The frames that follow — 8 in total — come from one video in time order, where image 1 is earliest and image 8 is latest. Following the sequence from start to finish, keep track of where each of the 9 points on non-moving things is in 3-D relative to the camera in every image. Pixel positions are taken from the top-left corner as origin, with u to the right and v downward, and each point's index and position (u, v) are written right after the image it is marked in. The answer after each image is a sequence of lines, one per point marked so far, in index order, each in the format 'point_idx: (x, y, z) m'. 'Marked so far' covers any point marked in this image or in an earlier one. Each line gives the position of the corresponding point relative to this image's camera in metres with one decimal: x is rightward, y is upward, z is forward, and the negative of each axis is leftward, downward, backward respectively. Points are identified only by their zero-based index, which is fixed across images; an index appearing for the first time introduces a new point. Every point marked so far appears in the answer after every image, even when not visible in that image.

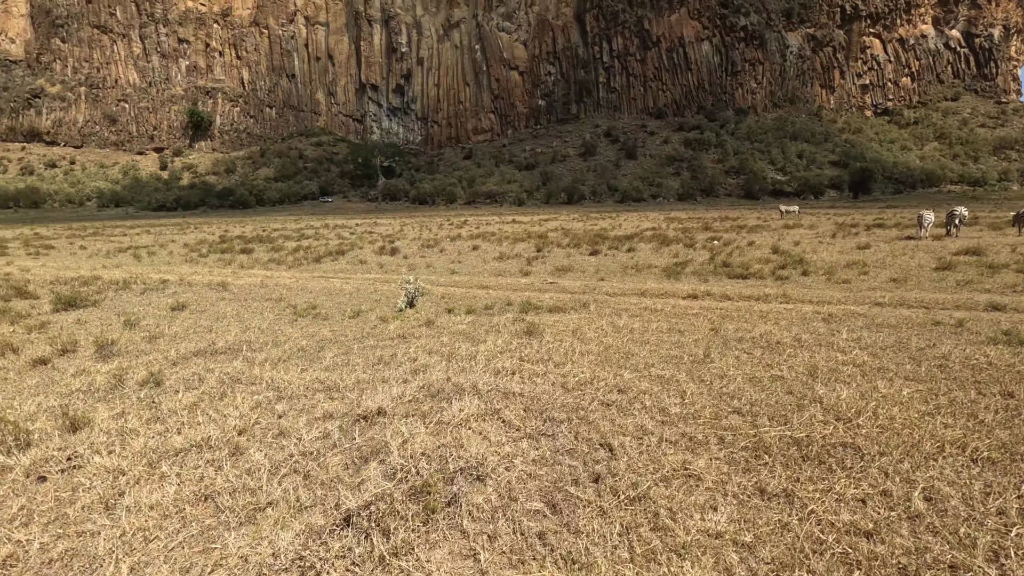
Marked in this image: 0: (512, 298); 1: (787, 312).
0: (0.0, -0.2, +10.3) m
1: (+4.3, -0.4, +8.5) m
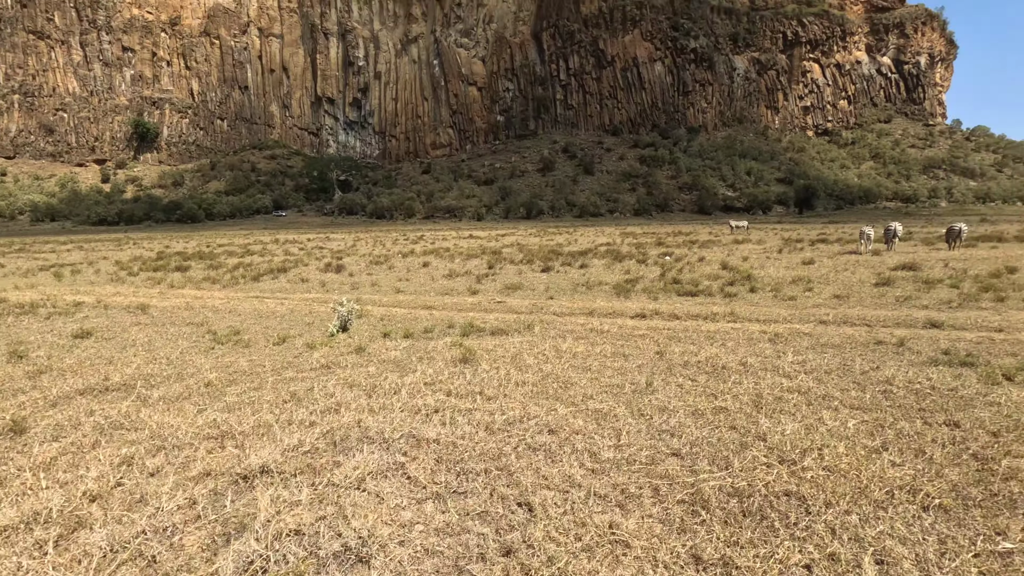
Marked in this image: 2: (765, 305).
0: (-1.0, -0.6, +9.8) m
1: (+3.4, -0.7, +8.3) m
2: (+5.1, -0.4, +10.7) m
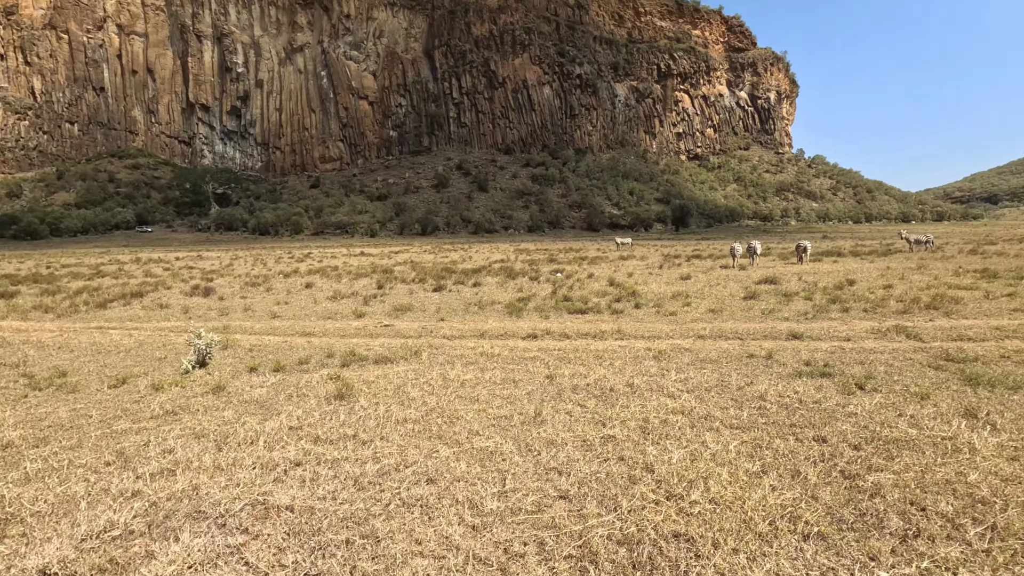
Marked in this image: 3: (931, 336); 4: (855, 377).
0: (-3.0, -1.0, +9.0) m
1: (+1.7, -1.0, +8.4) m
2: (+2.9, -0.7, +11.1) m
3: (+6.9, -0.8, +8.9) m
4: (+4.2, -1.1, +6.5) m
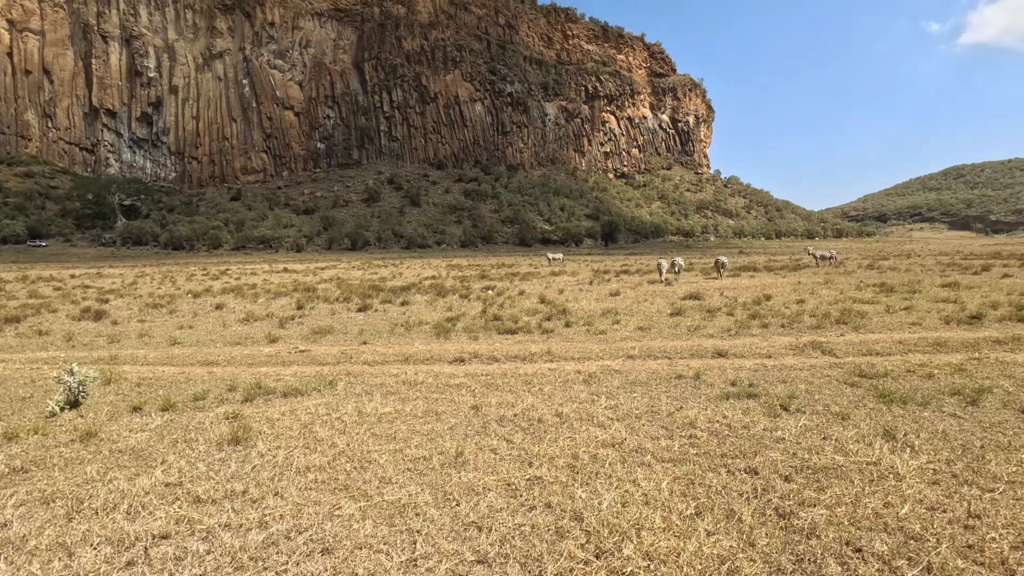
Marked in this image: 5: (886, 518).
0: (-4.1, -1.4, +8.2) m
1: (+0.6, -1.3, +8.1) m
2: (+1.4, -1.1, +10.9) m
3: (+5.7, -1.1, +9.2) m
4: (+3.2, -1.3, +6.5) m
5: (+2.4, -1.5, +3.5) m
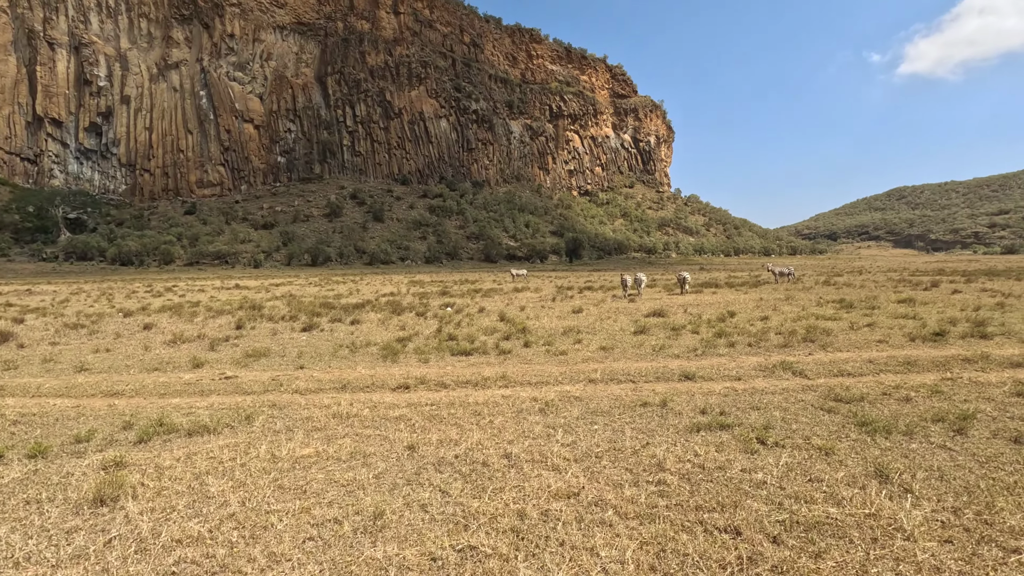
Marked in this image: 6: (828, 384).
0: (-4.8, -1.6, +7.0) m
1: (-0.1, -1.6, +7.3) m
2: (+0.5, -1.4, +10.1) m
3: (+4.9, -1.4, +8.7) m
4: (+2.6, -1.5, +5.8) m
5: (+2.0, -1.6, +2.8) m
6: (+4.7, -1.4, +8.0) m
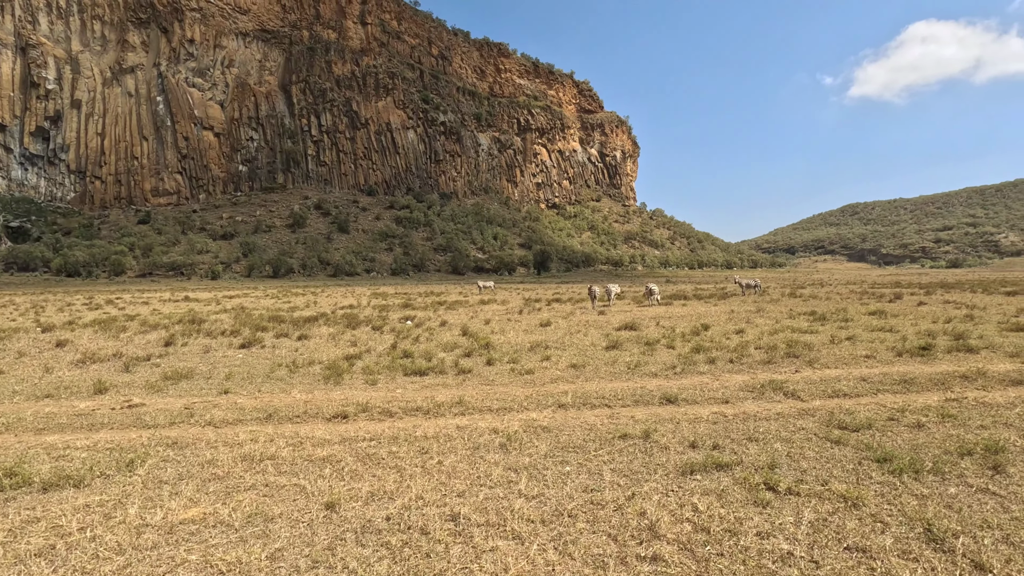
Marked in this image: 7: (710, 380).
0: (-5.3, -1.7, +5.6) m
1: (-0.6, -1.7, +6.1) m
2: (-0.2, -1.6, +9.0) m
3: (+4.3, -1.5, +7.8) m
4: (+2.2, -1.6, +4.8) m
5: (+1.8, -1.6, +1.7) m
6: (+4.2, -1.6, +7.1) m
7: (+3.3, -1.5, +8.9) m
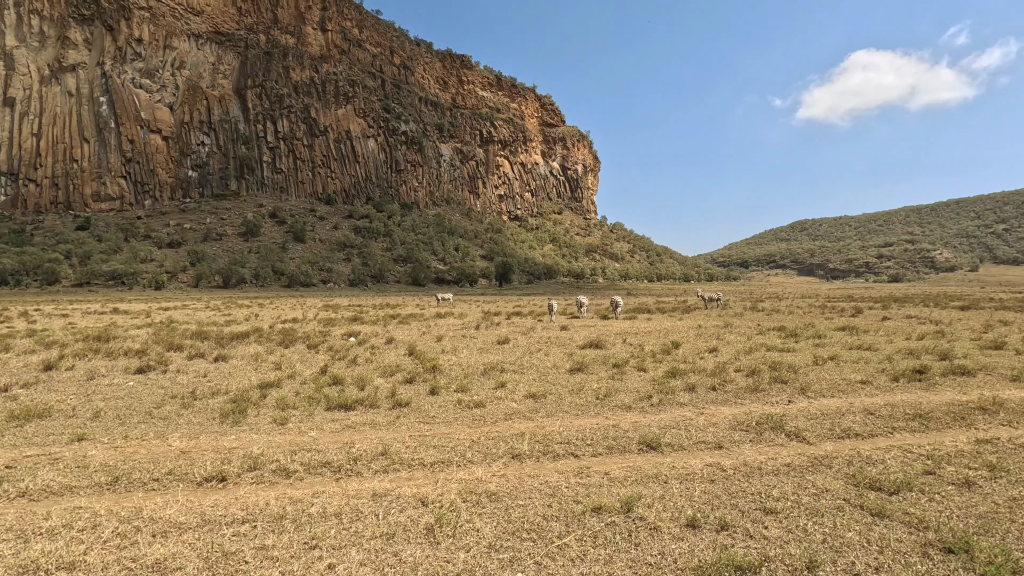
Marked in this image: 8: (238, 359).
0: (-5.8, -1.9, +3.5) m
1: (-1.2, -1.8, +4.4) m
2: (-0.9, -1.8, +7.3) m
3: (+3.7, -1.8, +6.5) m
4: (+1.8, -1.8, +3.3) m
5: (+1.5, -1.7, +0.2) m
6: (+3.5, -1.8, +5.7) m
7: (+2.6, -1.8, +7.5) m
8: (-6.6, -1.7, +12.9) m
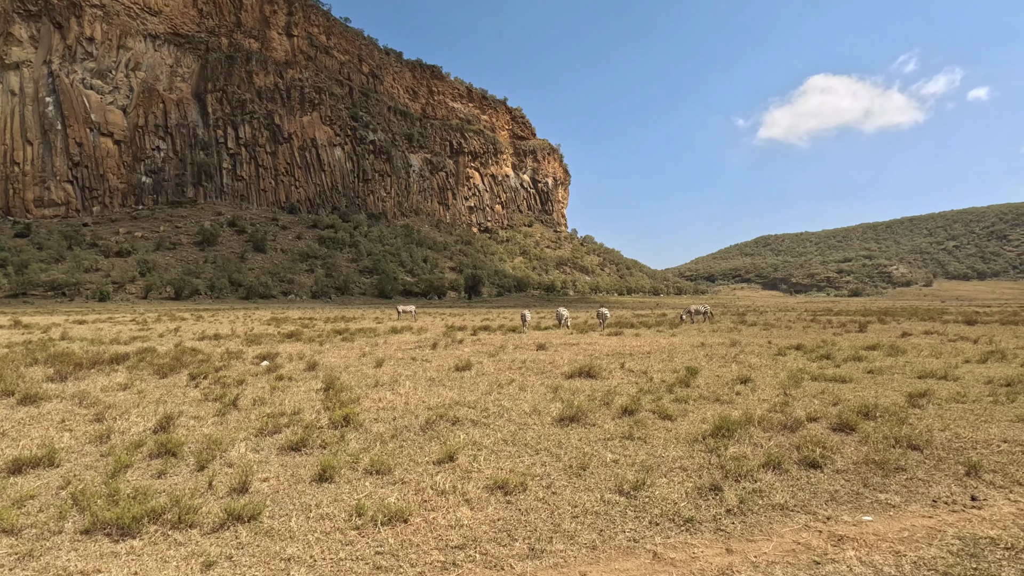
0: (-5.9, -1.7, -0.8) m
1: (-1.3, -1.7, +0.3) m
2: (-1.3, -1.8, +3.3) m
3: (+3.4, -1.7, +2.7) m
4: (+1.6, -1.7, -0.6) m
5: (+1.6, -1.5, -3.7) m
6: (+3.3, -1.7, +1.9) m
7: (+2.2, -1.8, +3.7) m
8: (-7.2, -1.8, +8.6) m
